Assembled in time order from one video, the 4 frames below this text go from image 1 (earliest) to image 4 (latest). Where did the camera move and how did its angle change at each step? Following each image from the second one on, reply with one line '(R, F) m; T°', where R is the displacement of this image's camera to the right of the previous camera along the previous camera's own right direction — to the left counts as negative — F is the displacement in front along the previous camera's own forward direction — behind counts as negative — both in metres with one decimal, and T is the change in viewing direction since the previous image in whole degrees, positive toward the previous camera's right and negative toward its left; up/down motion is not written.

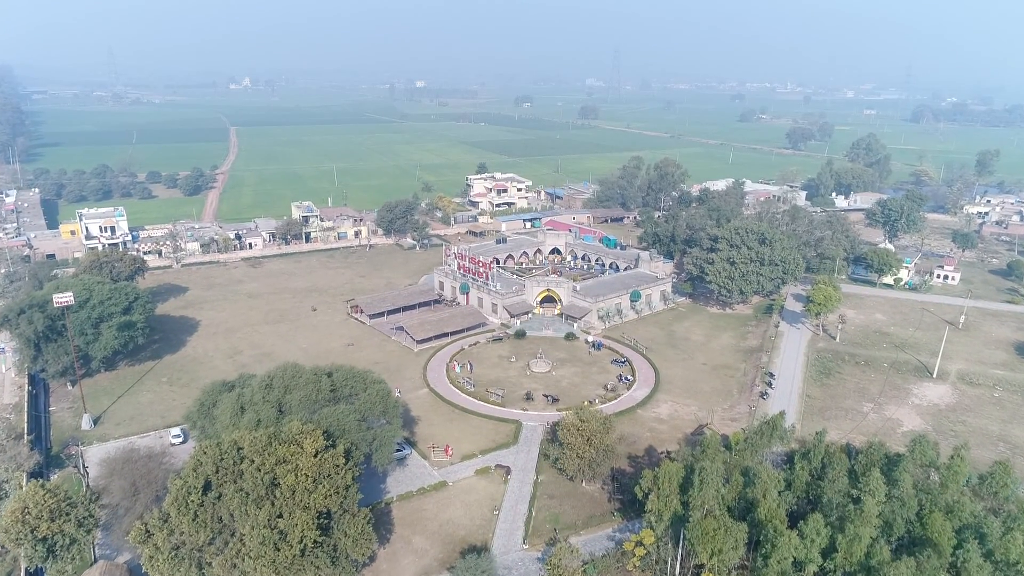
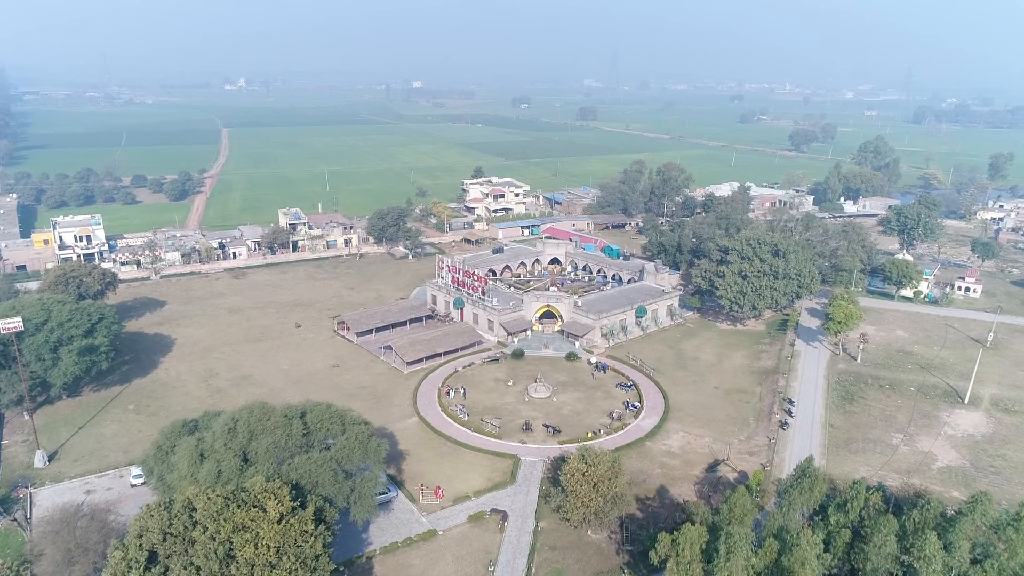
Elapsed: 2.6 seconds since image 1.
(0.0, +3.3) m; 0°
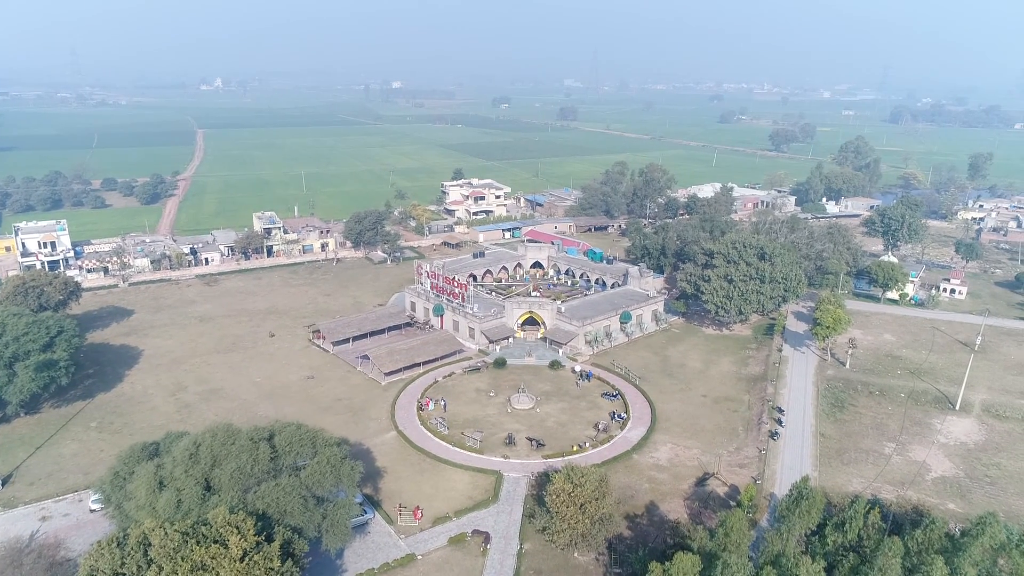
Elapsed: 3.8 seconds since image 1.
(0.0, +1.4) m; +1°
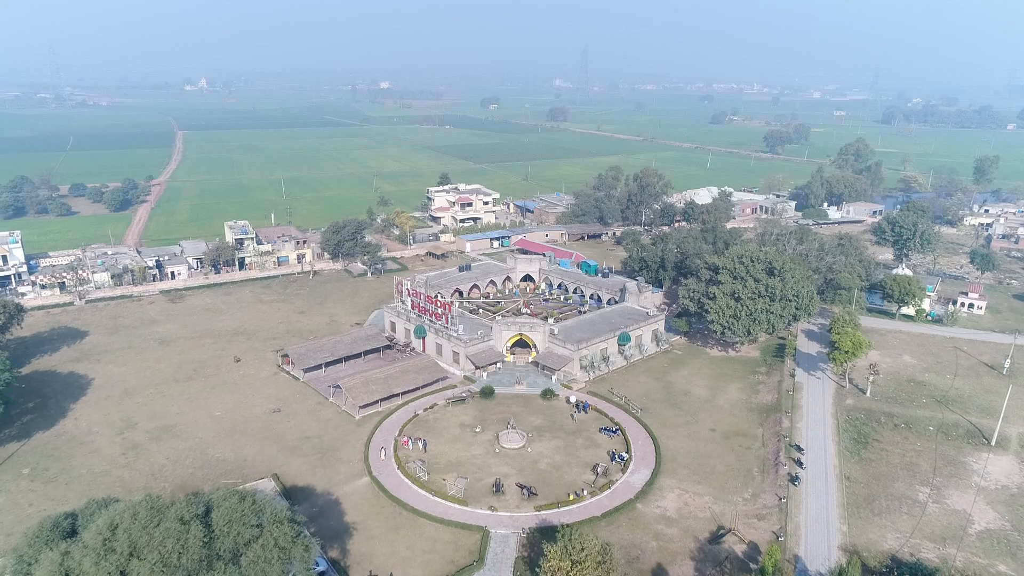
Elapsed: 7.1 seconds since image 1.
(+0.1, +4.1) m; +1°
